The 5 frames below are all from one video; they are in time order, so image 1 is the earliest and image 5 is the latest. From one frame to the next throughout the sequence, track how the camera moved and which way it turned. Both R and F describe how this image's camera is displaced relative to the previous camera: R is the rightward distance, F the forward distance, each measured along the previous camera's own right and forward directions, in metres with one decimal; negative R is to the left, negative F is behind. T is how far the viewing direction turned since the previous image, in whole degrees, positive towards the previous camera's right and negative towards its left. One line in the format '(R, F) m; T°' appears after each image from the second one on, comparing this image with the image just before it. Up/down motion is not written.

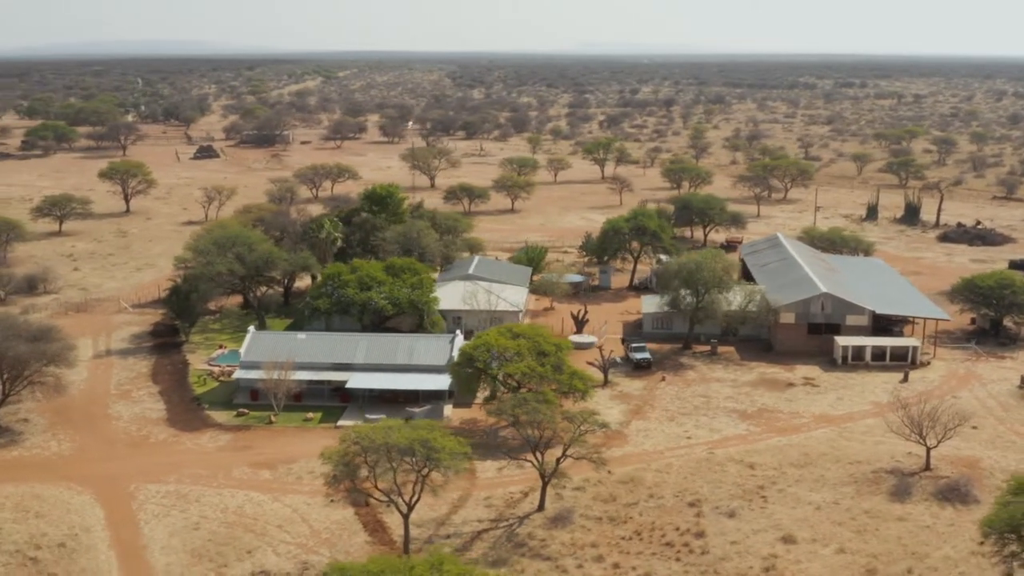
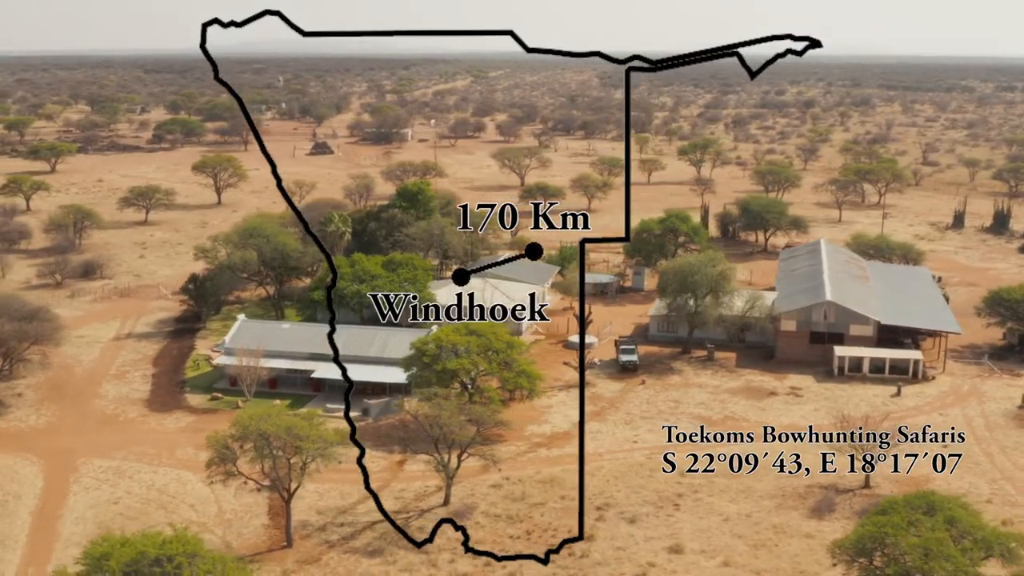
(+4.4, +0.2) m; -8°
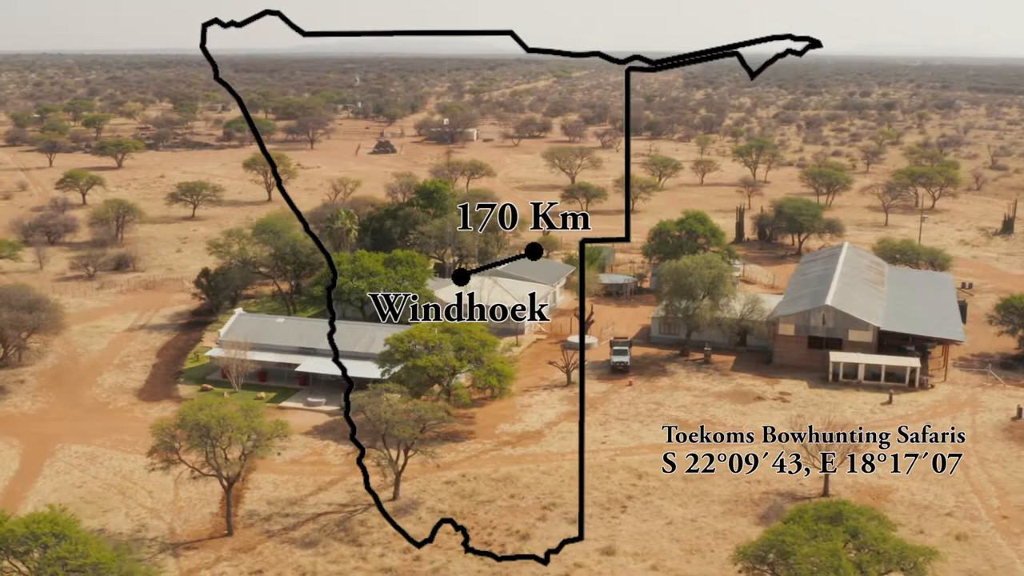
(+2.5, 0.0) m; -5°
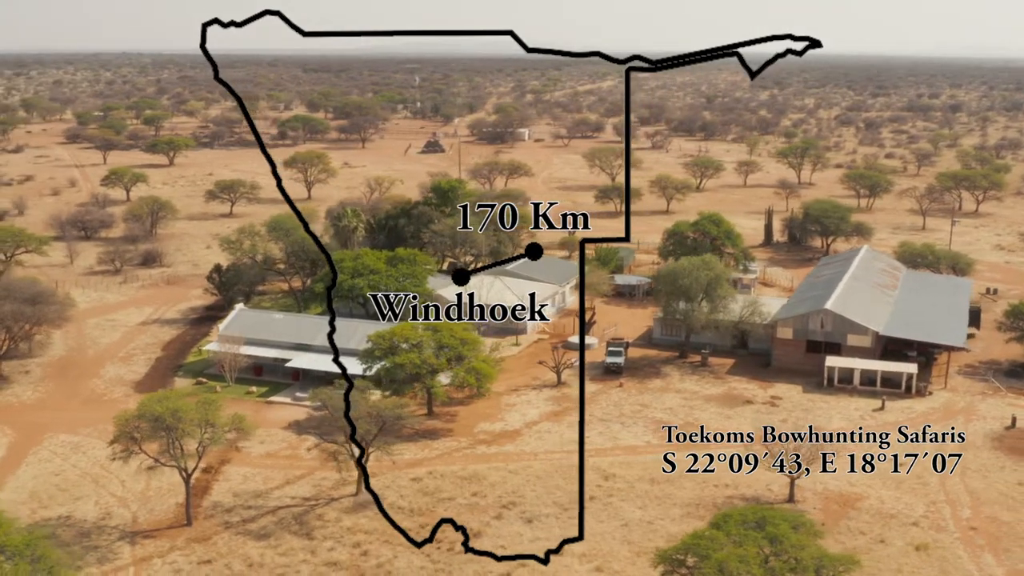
(+1.9, 0.0) m; -4°
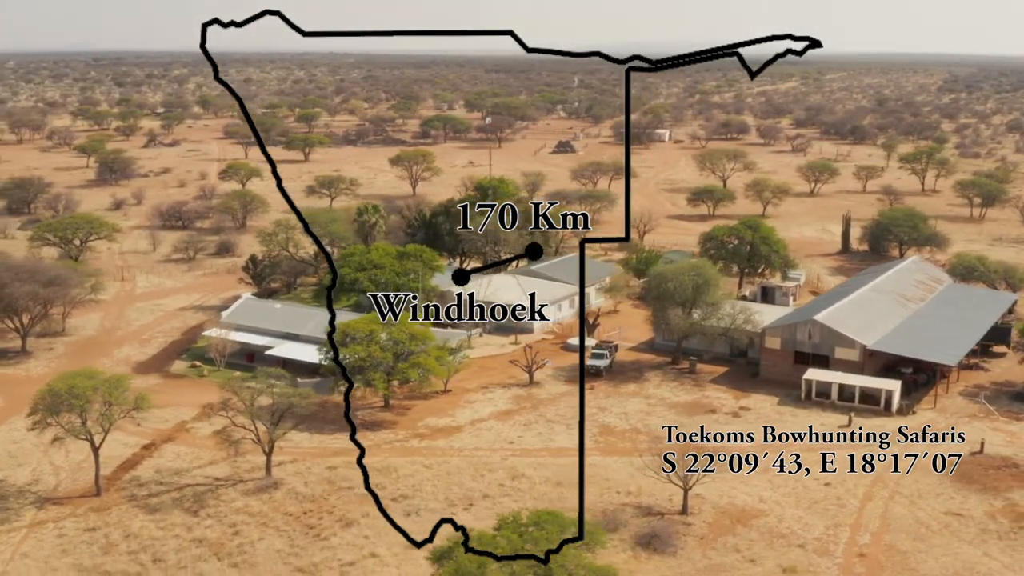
(+5.2, +0.3) m; -10°
